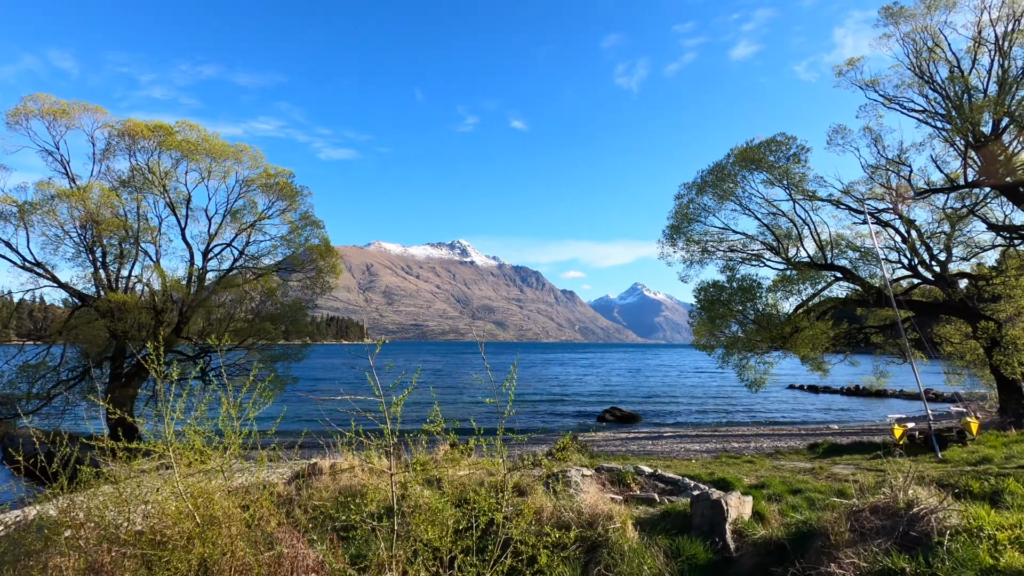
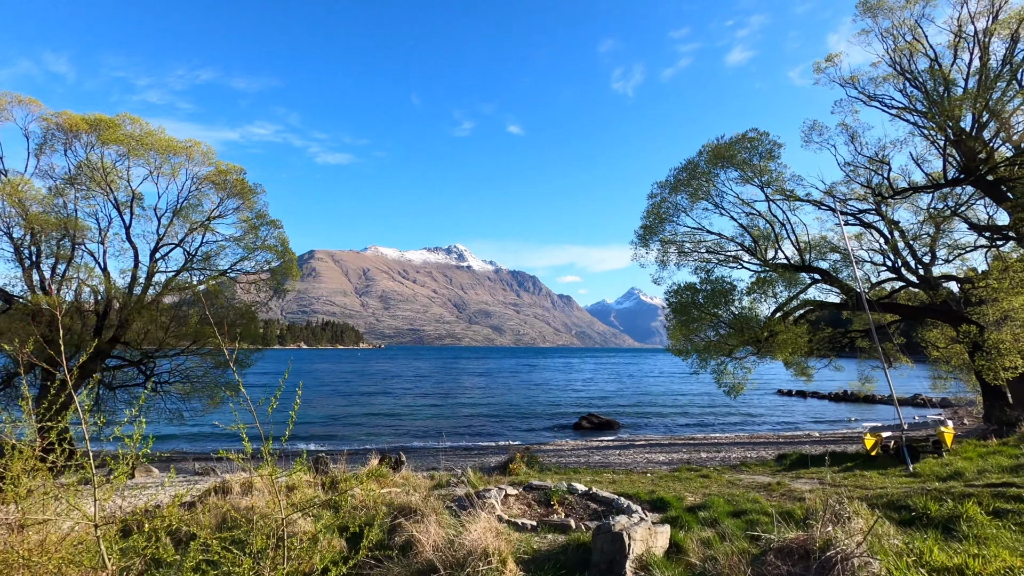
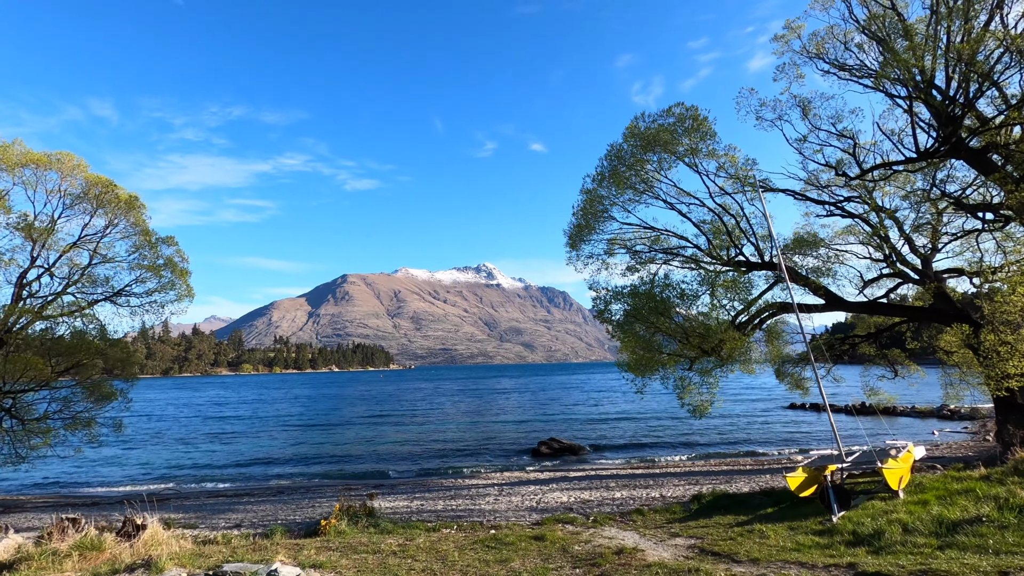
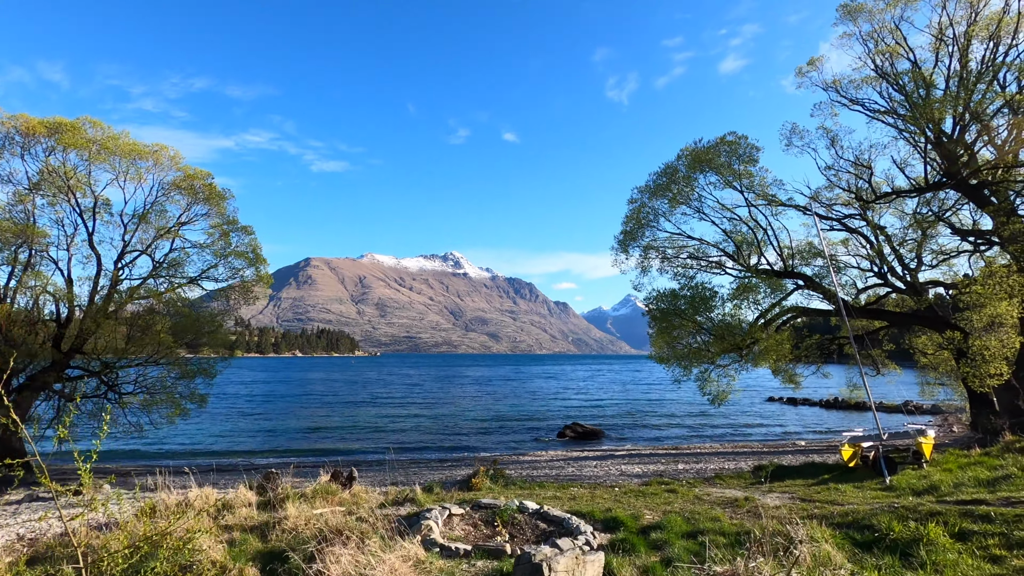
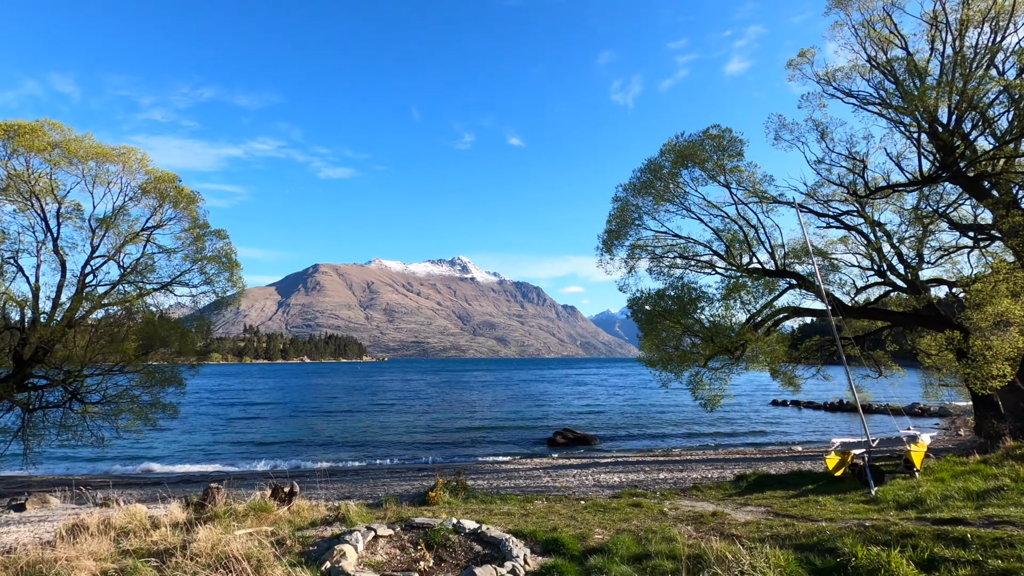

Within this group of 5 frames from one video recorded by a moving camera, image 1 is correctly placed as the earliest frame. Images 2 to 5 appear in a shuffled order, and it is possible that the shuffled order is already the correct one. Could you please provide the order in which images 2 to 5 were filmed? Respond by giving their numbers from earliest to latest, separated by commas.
2, 4, 5, 3
